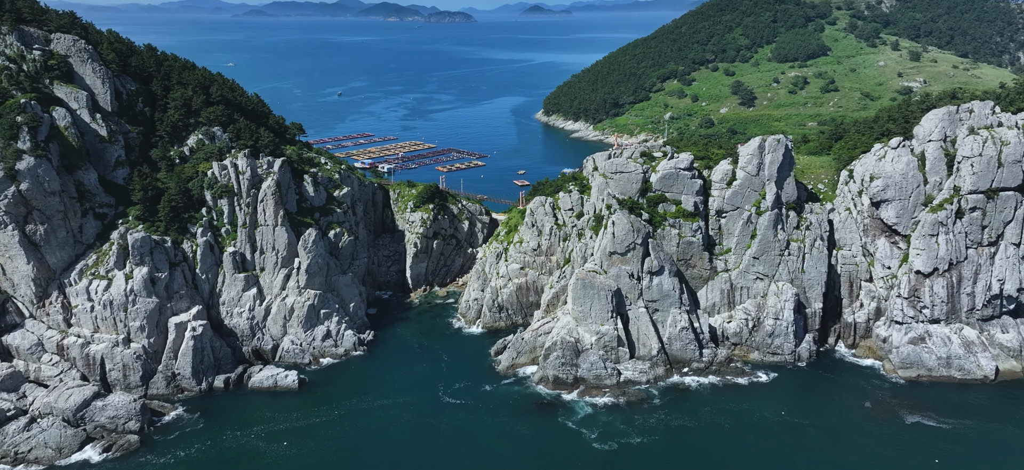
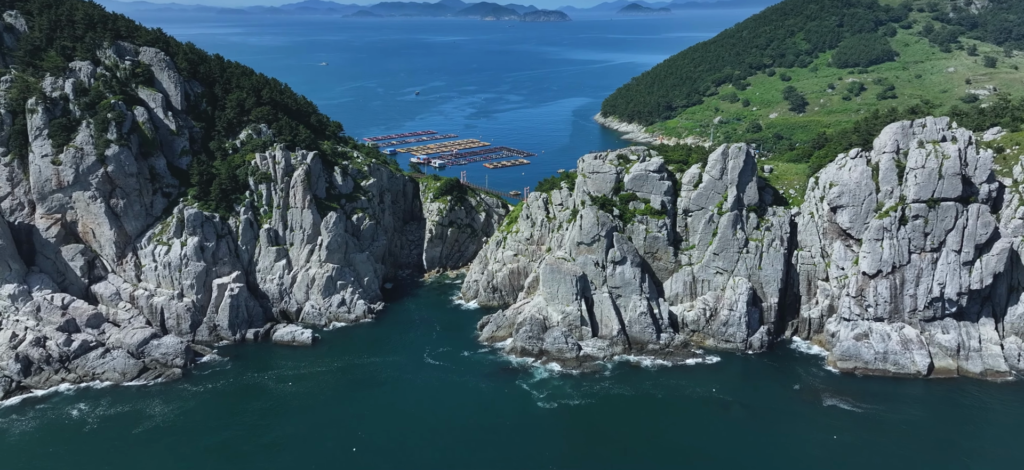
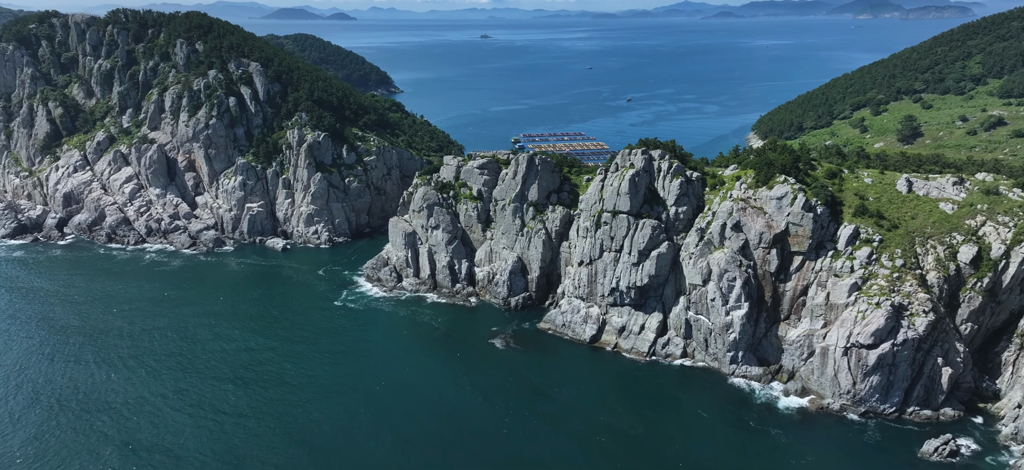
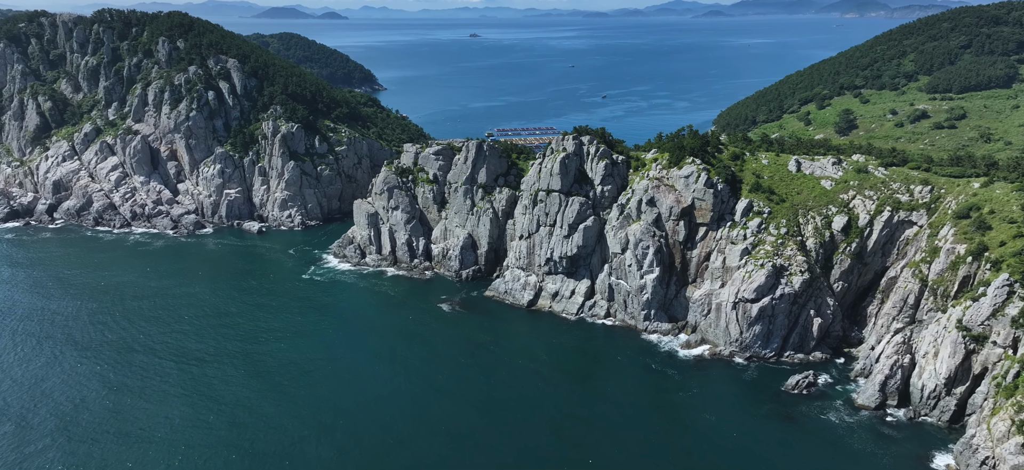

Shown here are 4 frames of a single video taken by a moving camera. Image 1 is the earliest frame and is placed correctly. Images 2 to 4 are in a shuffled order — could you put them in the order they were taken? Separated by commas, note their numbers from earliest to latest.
2, 3, 4
